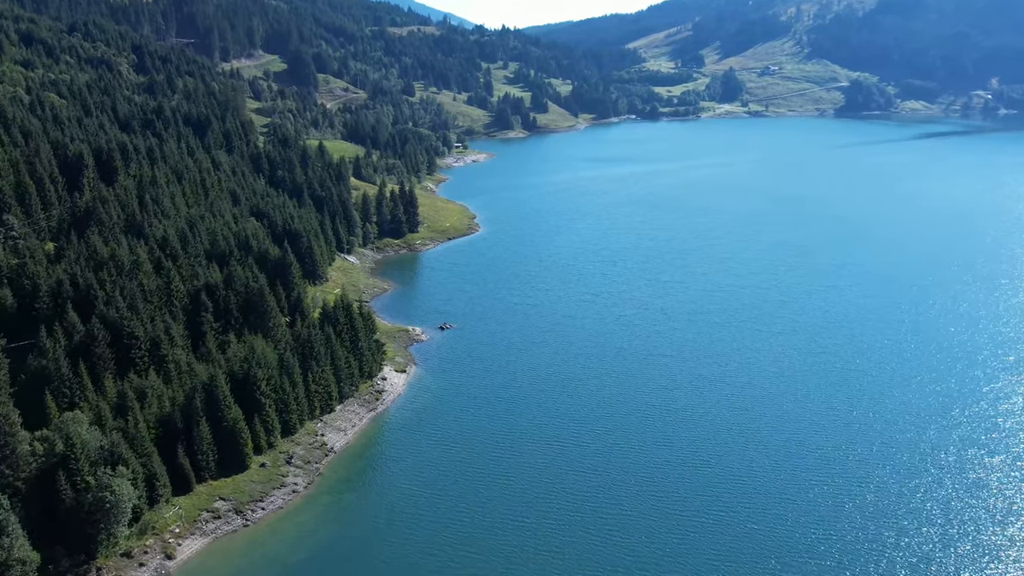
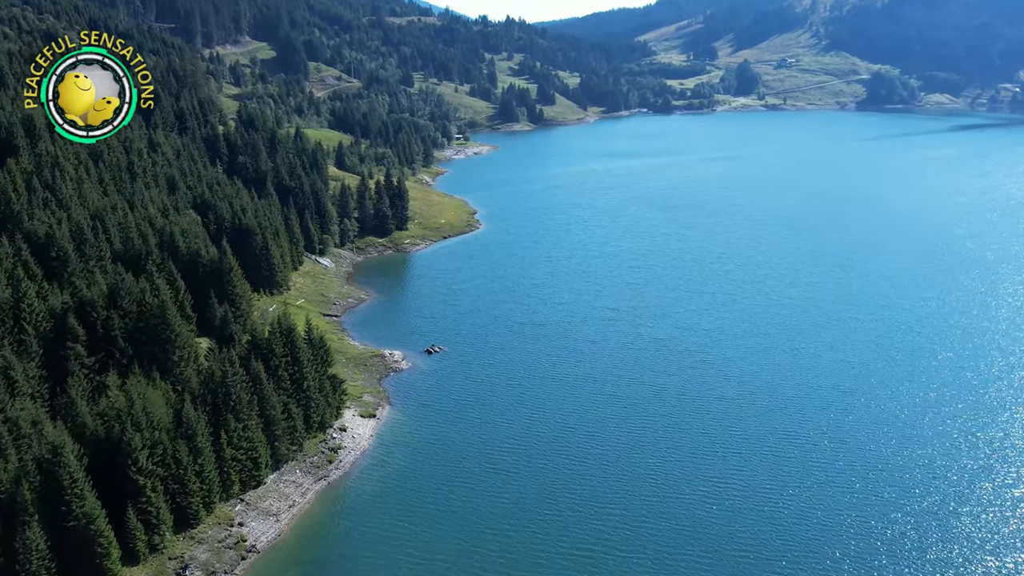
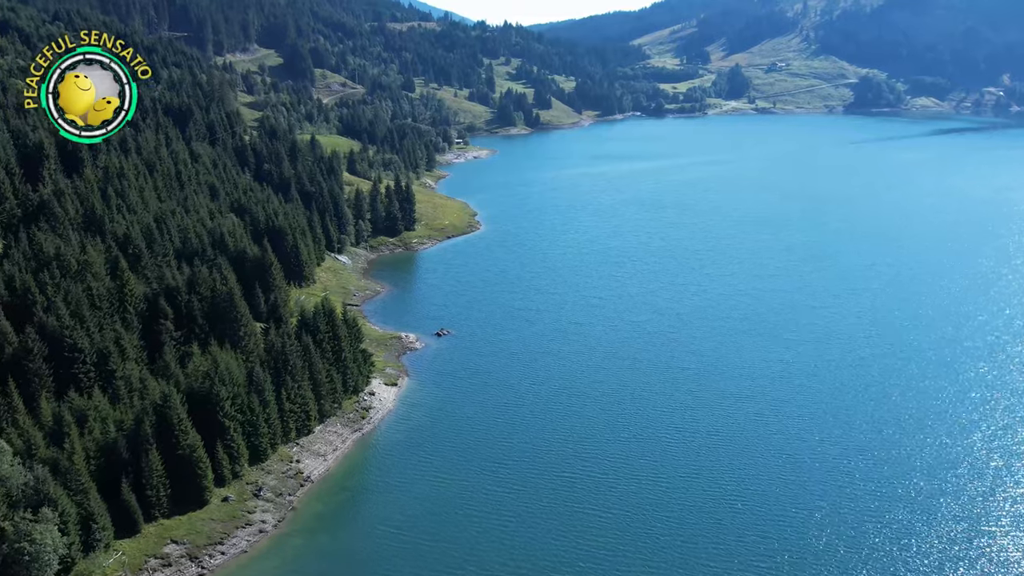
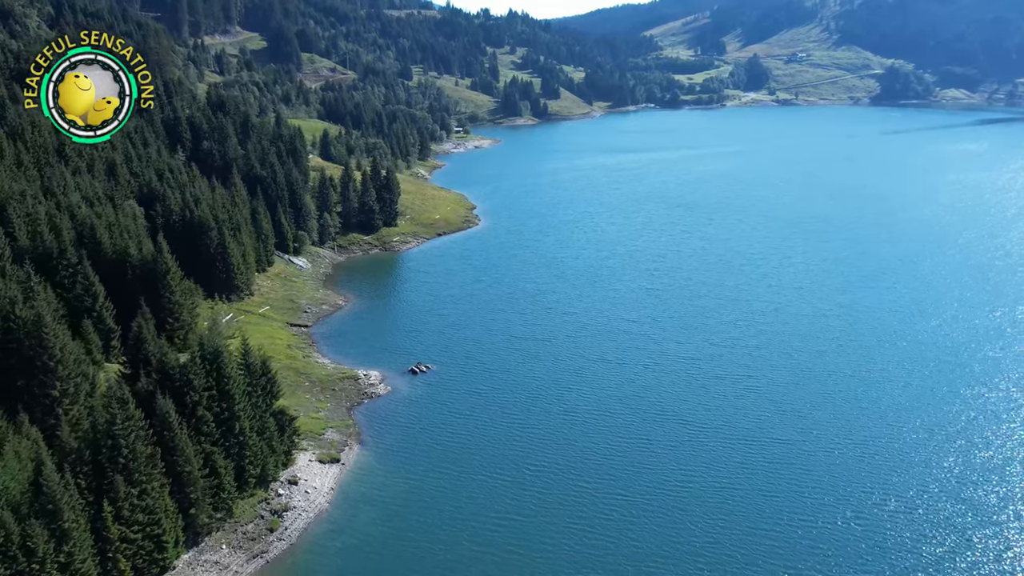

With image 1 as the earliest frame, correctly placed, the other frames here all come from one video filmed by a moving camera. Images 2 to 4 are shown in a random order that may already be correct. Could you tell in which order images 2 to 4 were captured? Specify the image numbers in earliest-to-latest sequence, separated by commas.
3, 2, 4
